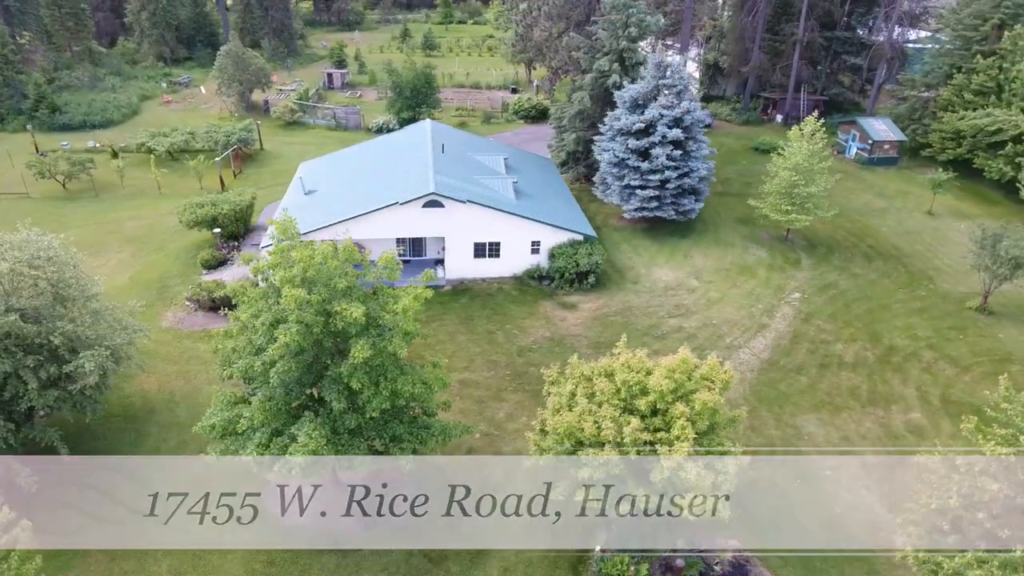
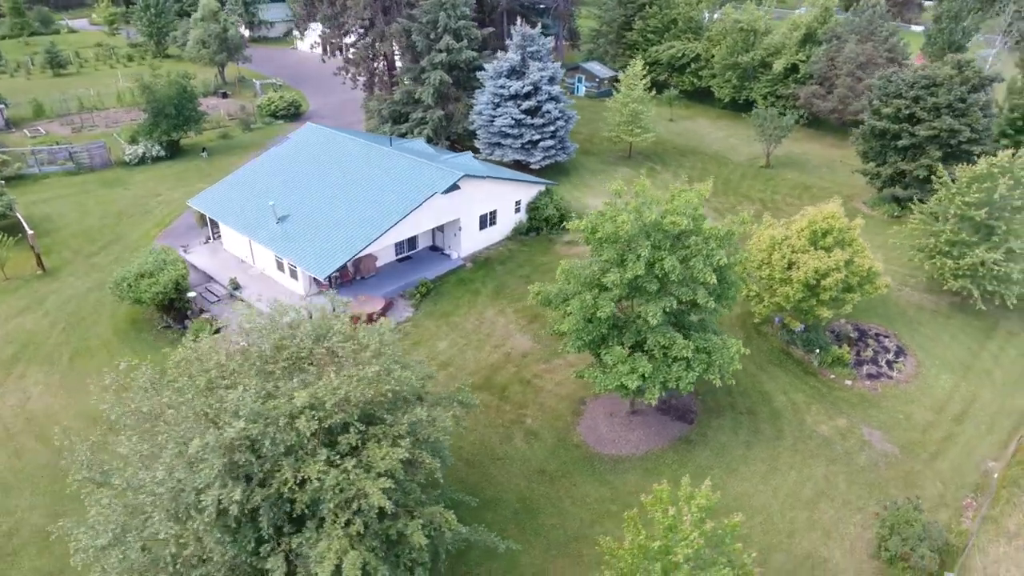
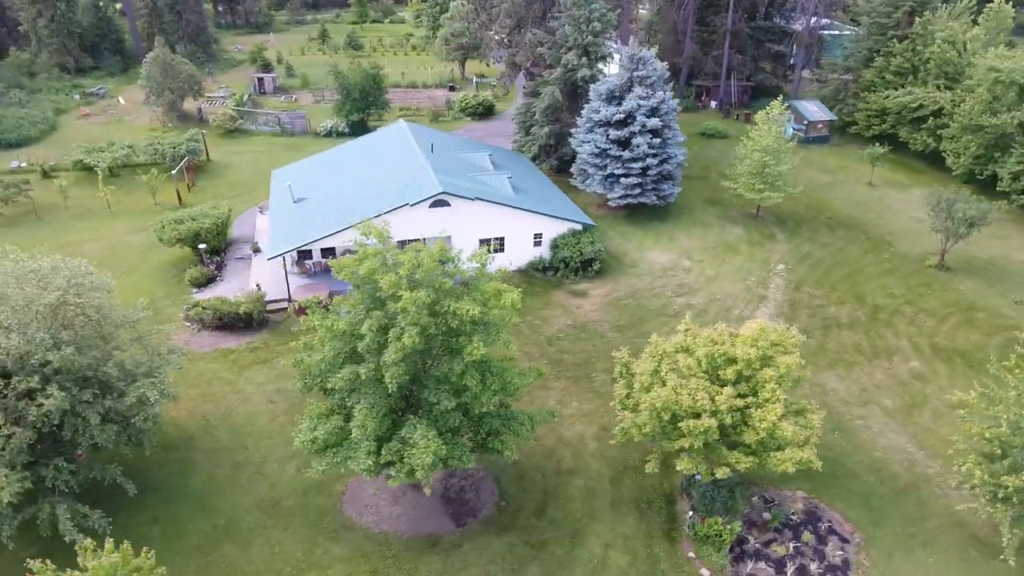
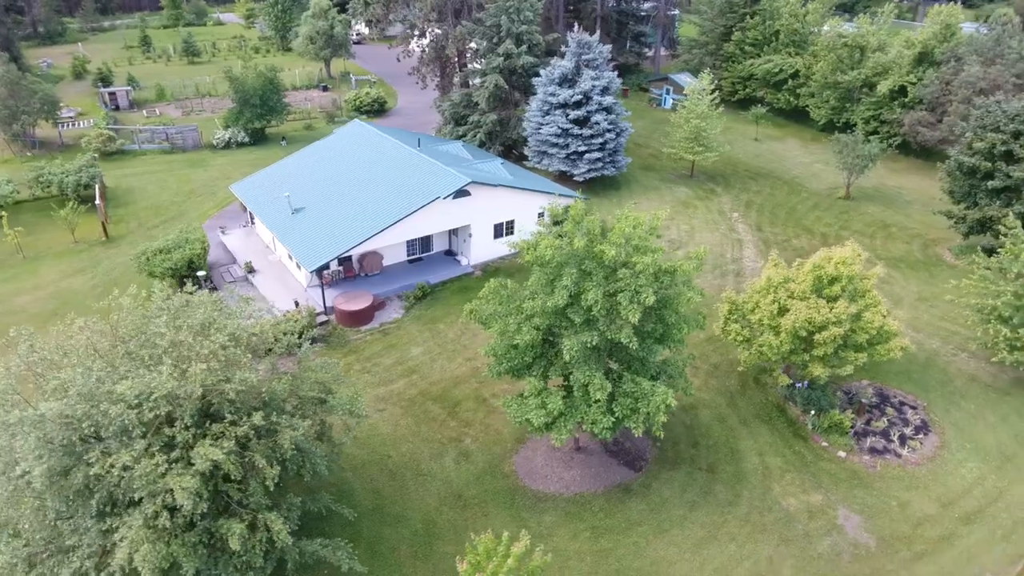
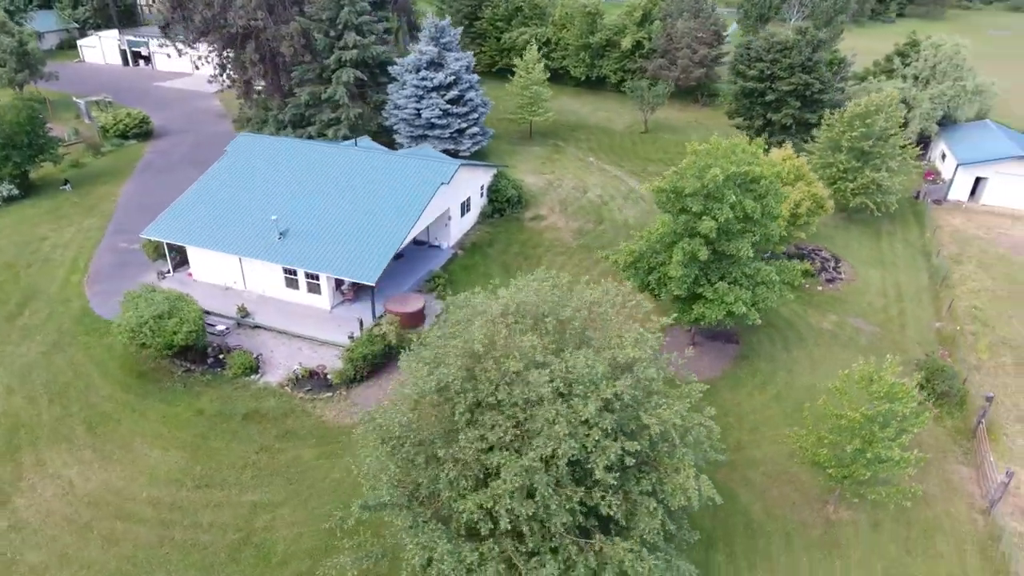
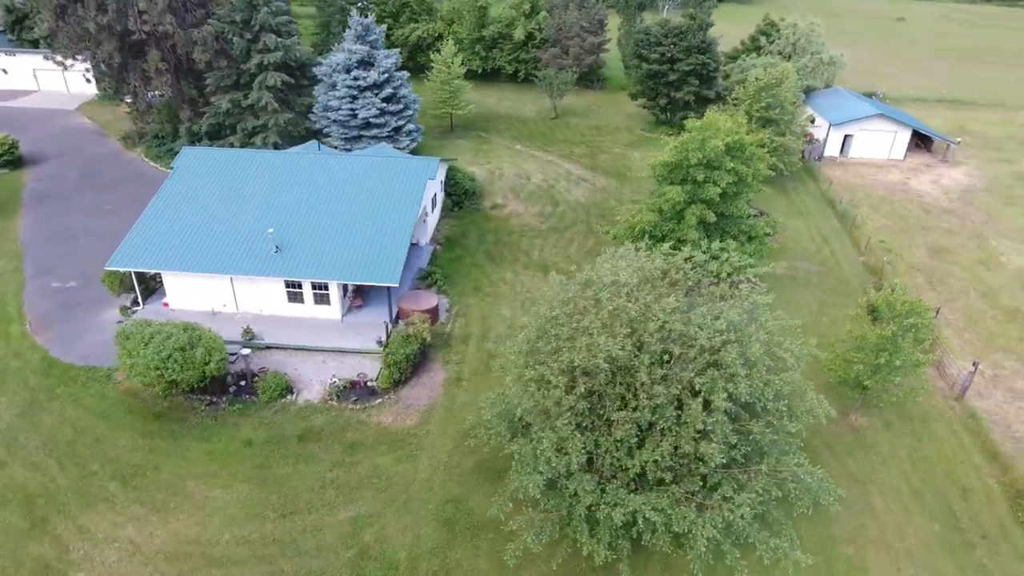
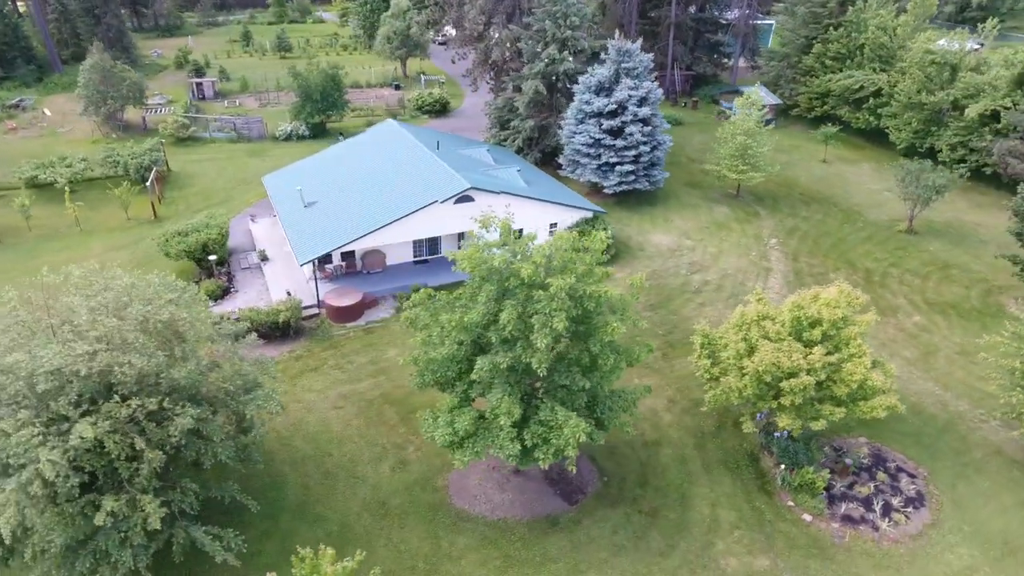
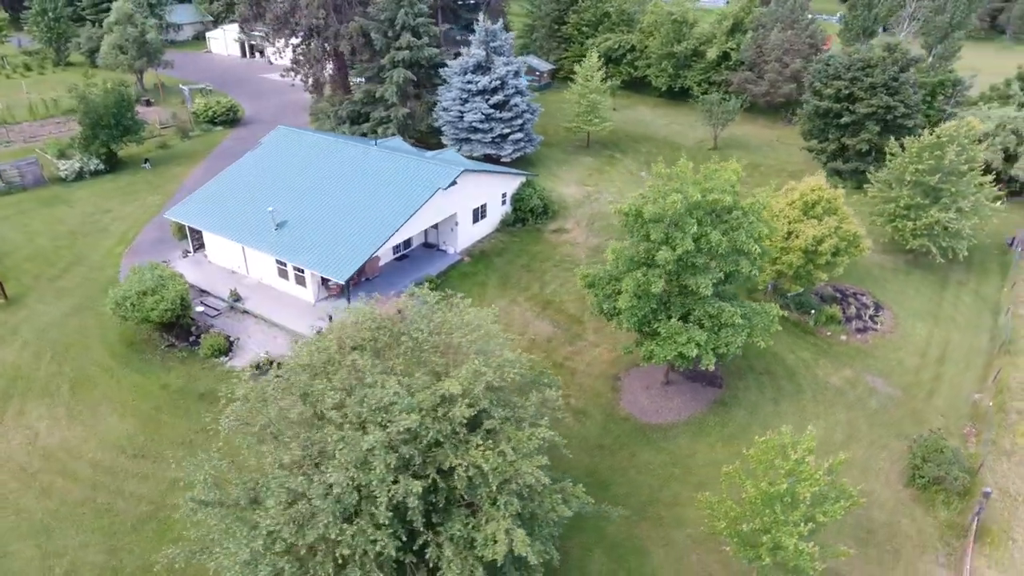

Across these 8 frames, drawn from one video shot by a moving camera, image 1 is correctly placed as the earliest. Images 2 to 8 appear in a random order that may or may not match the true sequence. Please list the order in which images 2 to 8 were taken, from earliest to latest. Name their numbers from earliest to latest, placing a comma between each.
3, 7, 4, 2, 8, 5, 6
